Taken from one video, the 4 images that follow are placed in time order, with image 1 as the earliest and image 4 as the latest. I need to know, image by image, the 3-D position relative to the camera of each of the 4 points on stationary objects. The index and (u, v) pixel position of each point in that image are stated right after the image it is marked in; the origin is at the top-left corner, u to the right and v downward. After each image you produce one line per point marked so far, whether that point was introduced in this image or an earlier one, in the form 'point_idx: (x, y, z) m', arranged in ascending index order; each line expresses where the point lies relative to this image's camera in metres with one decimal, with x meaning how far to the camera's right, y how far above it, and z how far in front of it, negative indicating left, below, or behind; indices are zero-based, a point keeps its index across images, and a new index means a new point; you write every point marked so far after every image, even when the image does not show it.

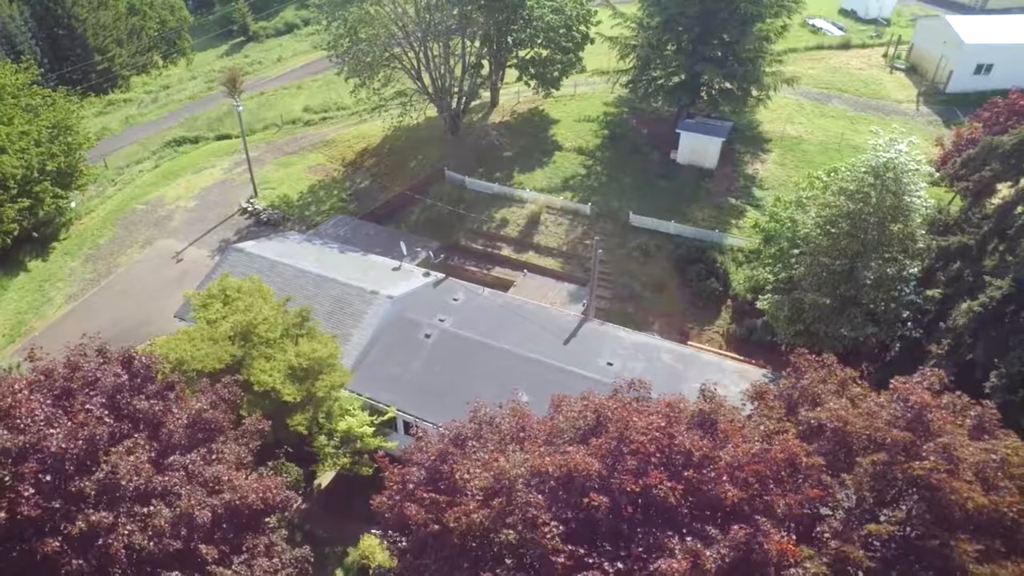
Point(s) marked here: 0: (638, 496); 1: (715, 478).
0: (+1.9, -3.1, +9.9) m
1: (+3.1, -2.9, +9.9) m
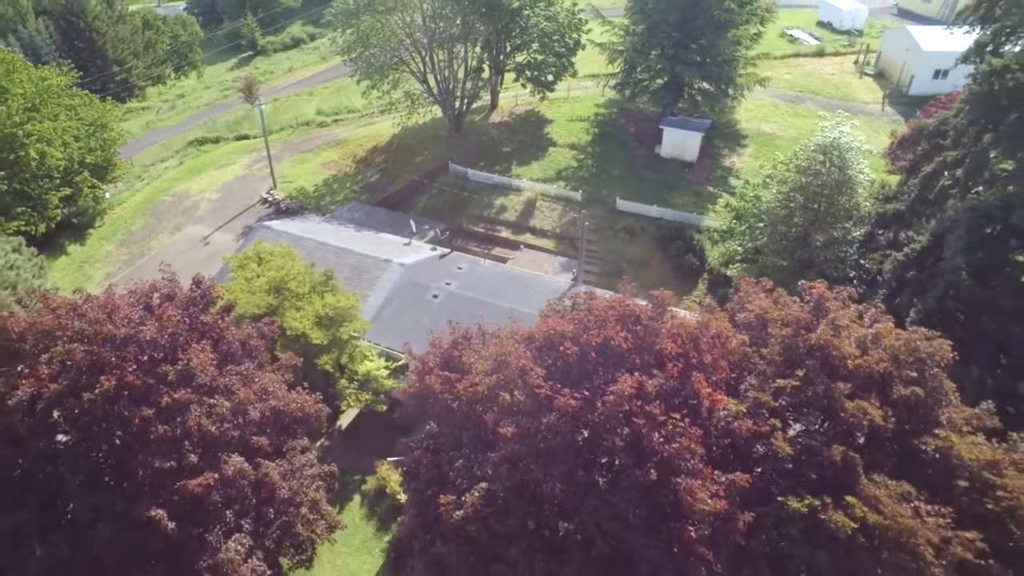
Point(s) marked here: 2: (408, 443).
0: (+1.8, -1.3, +13.2) m
1: (+3.0, -1.1, +13.2) m
2: (-2.5, -3.8, +15.5) m
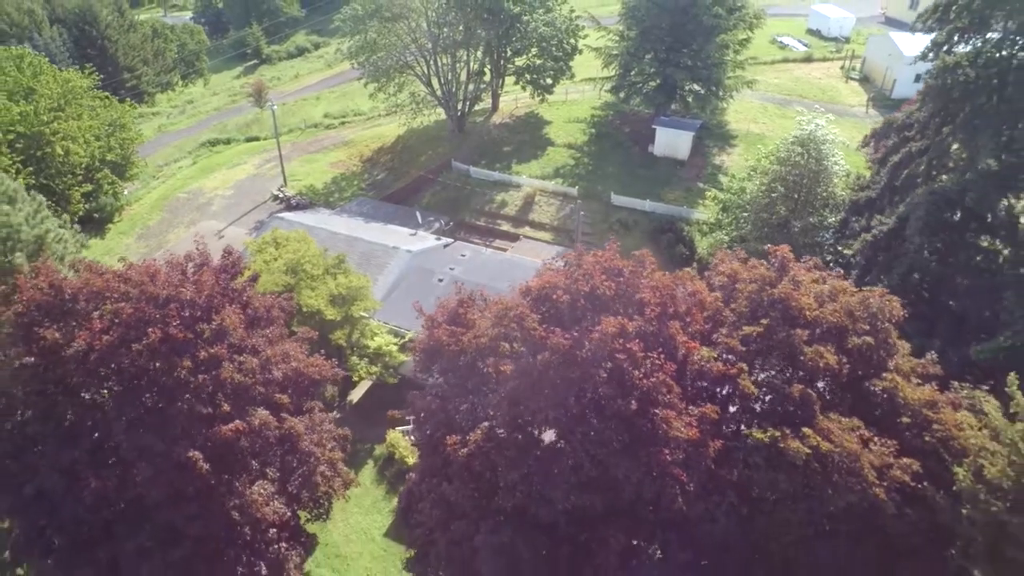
0: (+1.8, -0.4, +15.0) m
1: (+3.0, -0.1, +15.1) m
2: (-2.5, -2.9, +17.3) m
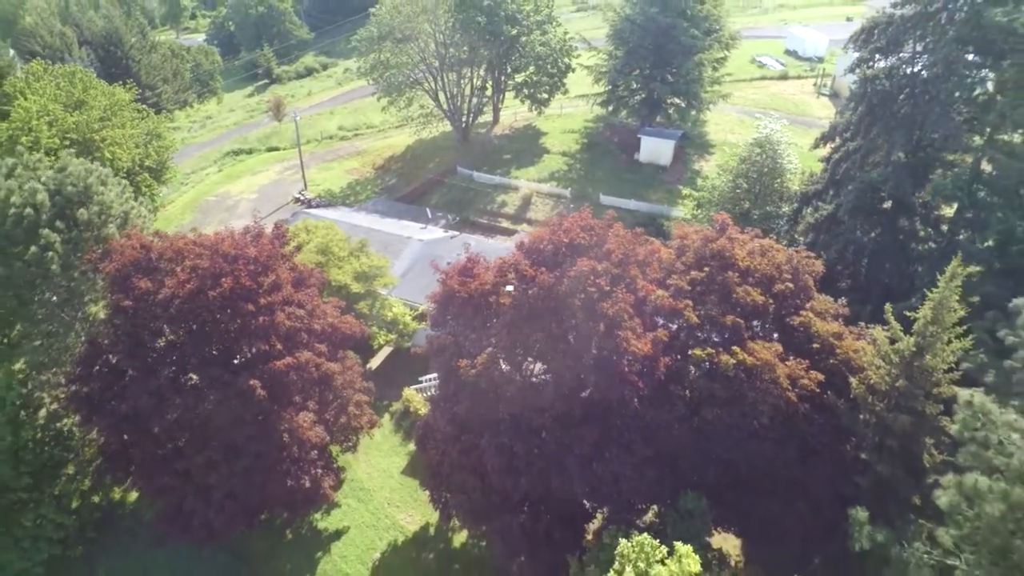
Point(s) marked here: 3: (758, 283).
0: (+1.8, +1.0, +19.3) m
1: (+2.9, +1.2, +19.4) m
2: (-2.6, -1.6, +21.5) m
3: (+7.6, +0.2, +19.6) m
